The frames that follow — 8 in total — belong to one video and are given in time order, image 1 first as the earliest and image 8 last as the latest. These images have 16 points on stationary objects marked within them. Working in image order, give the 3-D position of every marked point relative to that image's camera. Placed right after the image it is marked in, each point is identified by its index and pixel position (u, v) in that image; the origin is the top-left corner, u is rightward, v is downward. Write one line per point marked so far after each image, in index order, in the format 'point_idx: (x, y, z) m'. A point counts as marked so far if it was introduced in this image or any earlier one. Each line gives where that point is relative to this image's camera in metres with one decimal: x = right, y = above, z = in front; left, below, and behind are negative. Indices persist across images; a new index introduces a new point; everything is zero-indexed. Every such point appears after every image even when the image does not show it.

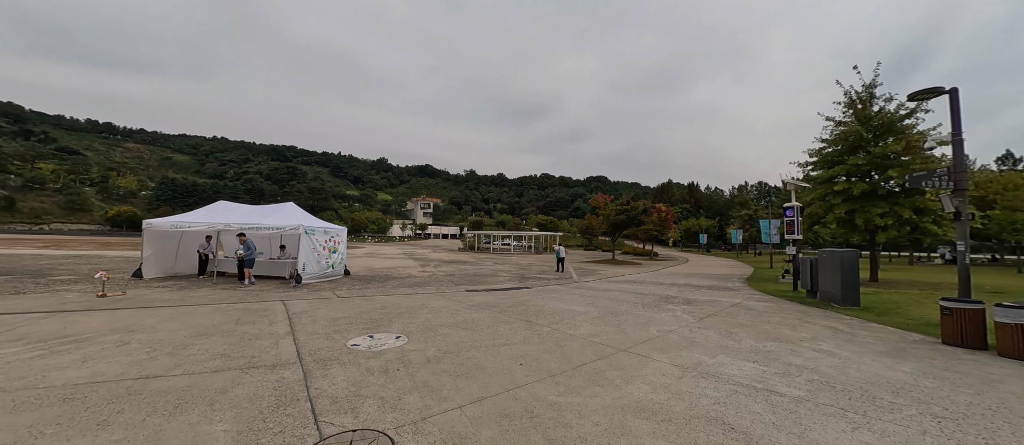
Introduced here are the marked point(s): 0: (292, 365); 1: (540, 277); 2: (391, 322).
0: (-2.8, -1.8, +4.3) m
1: (+1.6, -3.1, +19.1) m
2: (-2.5, -2.0, +6.8) m
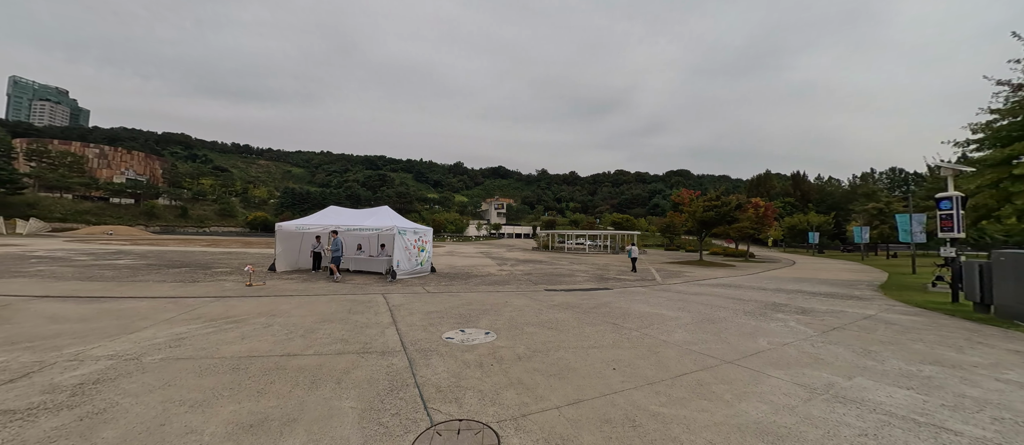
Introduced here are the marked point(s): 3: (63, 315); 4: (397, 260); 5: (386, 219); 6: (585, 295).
0: (-1.6, -1.8, +4.7) m
1: (+5.9, -3.0, +18.2) m
2: (-0.7, -2.0, +7.0) m
3: (-7.9, -1.6, +5.9) m
4: (-4.2, -1.4, +12.3) m
5: (-4.9, +0.1, +13.2) m
6: (+2.5, -2.5, +11.3) m
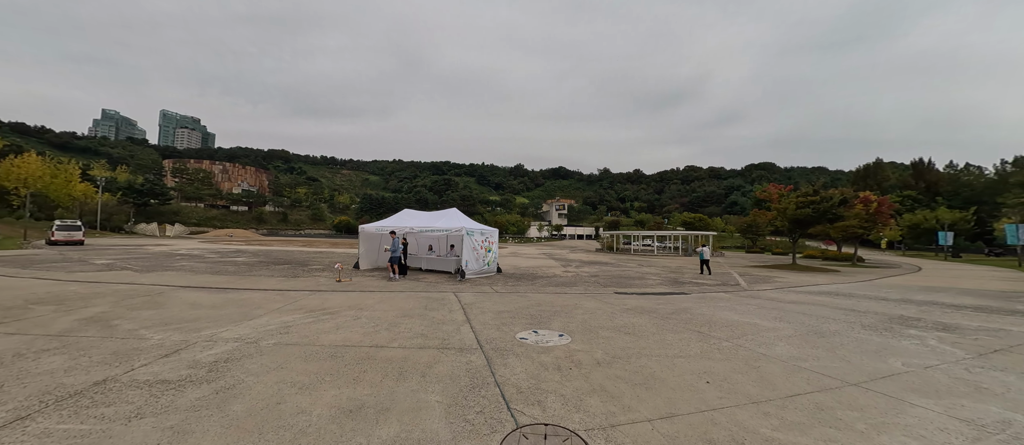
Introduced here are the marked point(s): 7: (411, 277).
0: (-0.5, -1.8, +4.7) m
1: (+9.2, -3.0, +16.7) m
2: (+0.8, -2.0, +6.9) m
3: (-6.5, -1.7, +7.0) m
4: (-1.7, -1.4, +12.6) m
5: (-2.3, 0.0, +13.7) m
6: (+4.7, -2.4, +10.5) m
7: (-3.8, -2.0, +12.4) m
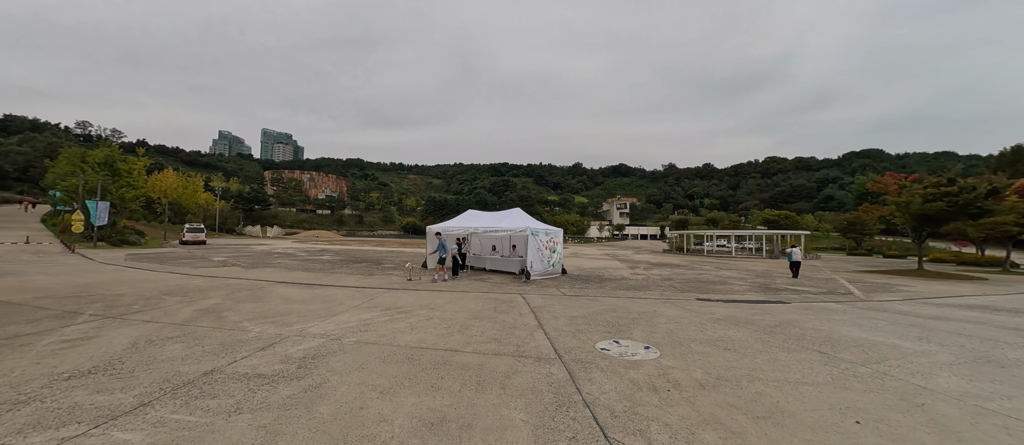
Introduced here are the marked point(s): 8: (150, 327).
0: (+0.5, -1.8, +4.3) m
1: (+12.2, -2.9, +14.5) m
2: (+2.2, -2.0, +6.2) m
3: (-5.0, -1.7, +7.6) m
4: (+0.7, -1.4, +12.3) m
5: (+0.3, +0.1, +13.4) m
6: (+6.7, -2.4, +9.2) m
7: (-1.3, -2.0, +12.4) m
8: (-5.4, -1.6, +5.0) m
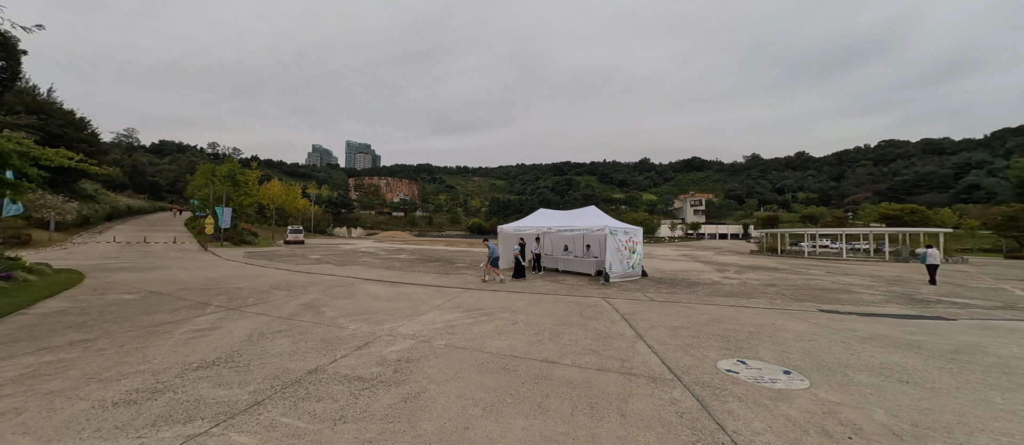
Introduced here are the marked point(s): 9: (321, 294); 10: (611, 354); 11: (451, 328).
0: (+1.7, -1.7, +3.6) m
1: (+15.1, -2.7, +11.5) m
2: (+3.7, -1.9, +5.2) m
3: (-3.1, -1.7, +7.8) m
4: (+3.3, -1.4, +11.4) m
5: (+3.1, +0.1, +12.6) m
6: (+8.7, -2.2, +7.2) m
7: (+1.4, -2.0, +11.9) m
8: (-4.0, -1.6, +5.3) m
9: (-4.3, -1.6, +7.6) m
10: (+1.3, -1.7, +4.4) m
11: (-1.0, -1.7, +5.2) m
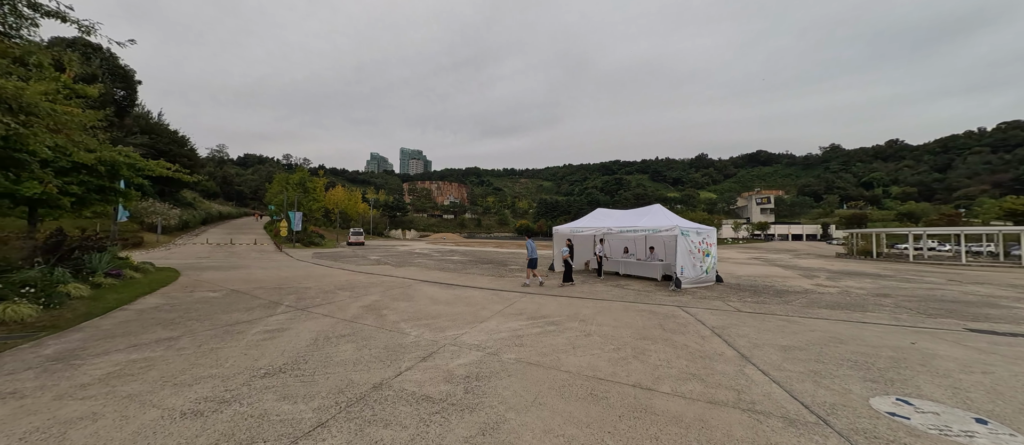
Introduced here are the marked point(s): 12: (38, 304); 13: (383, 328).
0: (+2.5, -1.7, +2.7) m
1: (+16.8, -2.5, +8.7) m
2: (+4.7, -1.8, +4.0) m
3: (-1.7, -1.7, +7.6) m
4: (+5.2, -1.3, +10.3) m
5: (+5.2, +0.1, +11.5) m
6: (+9.9, -2.1, +5.4) m
7: (+3.3, -2.0, +11.0) m
8: (-2.9, -1.6, +5.2) m
9: (-2.9, -1.7, +7.6) m
10: (+2.2, -1.7, +3.6) m
11: (+0.1, -1.7, +4.7) m
12: (-7.9, -1.4, +5.5) m
13: (-1.9, -1.6, +5.0) m
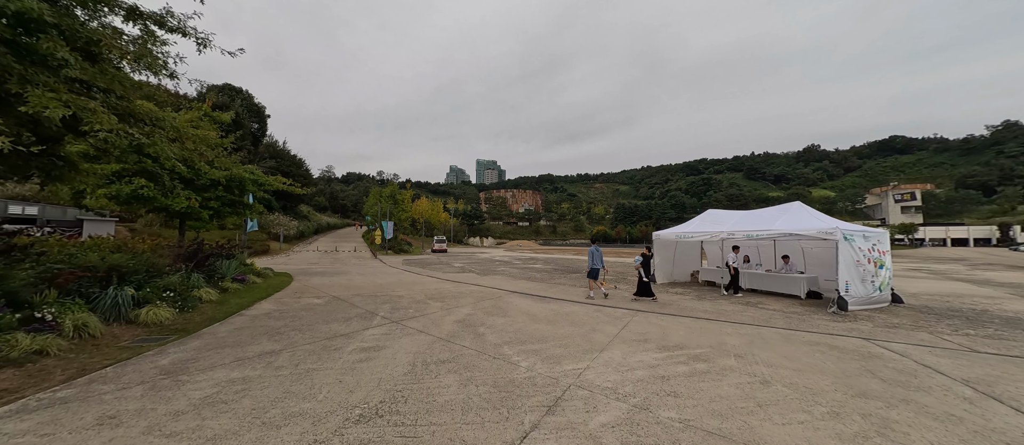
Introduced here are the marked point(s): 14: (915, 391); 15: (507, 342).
0: (+3.5, -1.6, +1.0) m
1: (+18.8, -2.3, +3.7) m
2: (+5.9, -1.7, +1.8) m
3: (+0.5, -1.8, +6.6) m
4: (+7.8, -1.3, +7.8) m
5: (+8.0, +0.1, +9.0) m
6: (+11.3, -2.0, +2.0) m
7: (+6.1, -2.0, +8.9) m
8: (-1.2, -1.6, +4.6) m
9: (-0.8, -1.8, +6.9) m
10: (+3.4, -1.6, +1.9) m
11: (+1.6, -1.7, +3.5) m
12: (-6.0, -1.5, +6.0) m
13: (-0.3, -1.6, +4.1) m
14: (+4.2, -1.7, +3.5) m
15: (-0.1, -1.7, +4.7) m
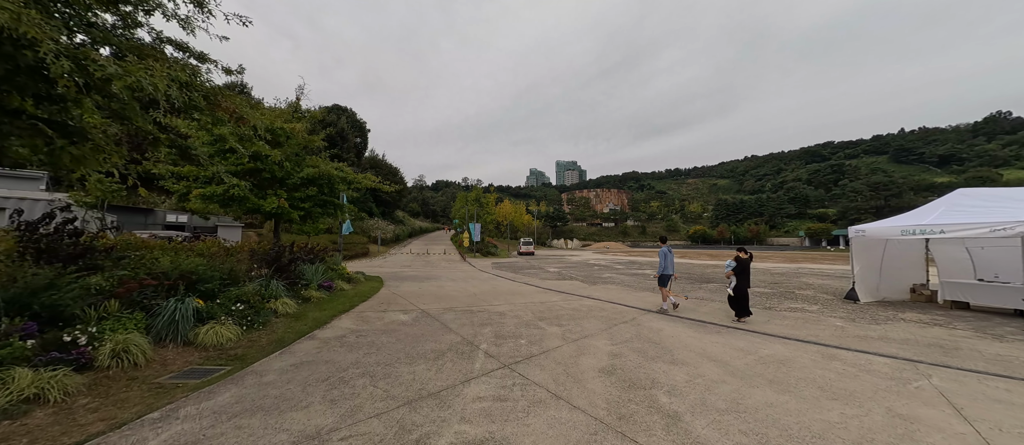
0: (+4.2, -1.3, -2.2) m
1: (+19.7, -1.7, -3.2) m
2: (+6.7, -1.4, -2.0) m
3: (+2.6, -1.6, +4.0) m
4: (+9.9, -1.0, +3.4) m
5: (+10.4, +0.4, +4.5) m
6: (+12.0, -1.5, -3.1) m
7: (+8.6, -1.7, +4.8) m
8: (+0.4, -1.5, +2.4) m
9: (+1.4, -1.6, +4.5) m
10: (+4.3, -1.4, -1.3) m
11: (+2.9, -1.4, +0.6) m
12: (-3.9, -1.5, +4.8) m
13: (+1.2, -1.4, +1.7) m
14: (+5.5, -1.5, +0.1) m
15: (+1.6, -1.5, +2.2) m
